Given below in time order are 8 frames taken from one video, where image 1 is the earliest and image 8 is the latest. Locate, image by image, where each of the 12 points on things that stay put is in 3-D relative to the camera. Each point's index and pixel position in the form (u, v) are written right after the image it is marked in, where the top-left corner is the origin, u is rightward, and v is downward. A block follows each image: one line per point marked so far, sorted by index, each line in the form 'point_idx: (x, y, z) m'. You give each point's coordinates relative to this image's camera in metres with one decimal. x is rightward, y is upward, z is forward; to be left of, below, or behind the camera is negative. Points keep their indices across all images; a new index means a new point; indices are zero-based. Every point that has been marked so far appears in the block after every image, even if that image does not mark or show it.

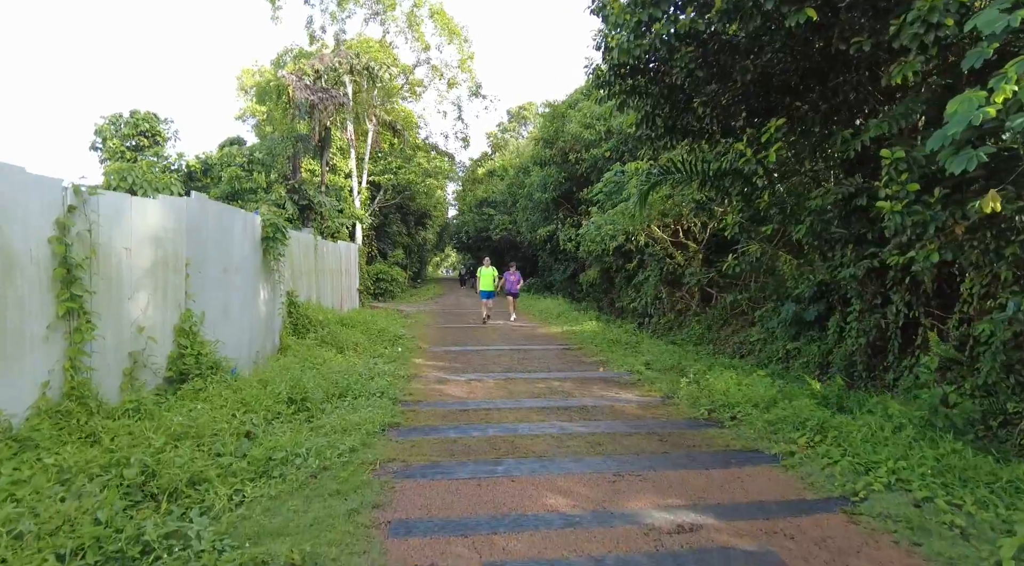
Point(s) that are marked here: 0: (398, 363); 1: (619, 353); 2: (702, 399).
0: (-1.3, -0.9, +8.2) m
1: (+1.4, -0.9, +9.4) m
2: (+1.6, -1.0, +5.9) m
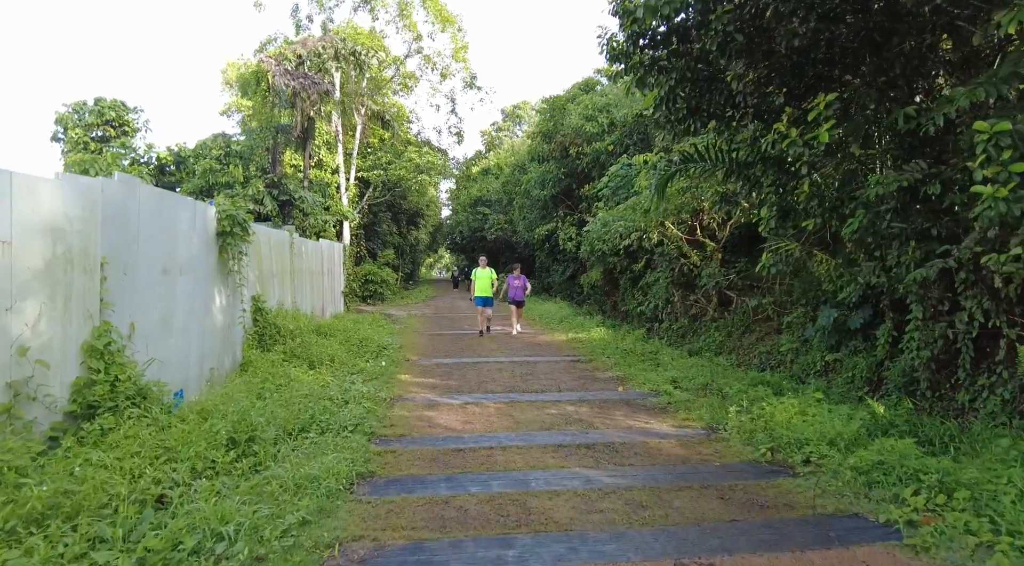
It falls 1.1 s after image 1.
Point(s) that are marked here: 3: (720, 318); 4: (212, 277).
0: (-1.3, -1.0, +6.9) m
1: (+1.5, -1.0, +8.2) m
2: (+1.7, -1.0, +4.7) m
3: (+3.6, -0.6, +12.2) m
4: (-2.7, +0.1, +6.3) m
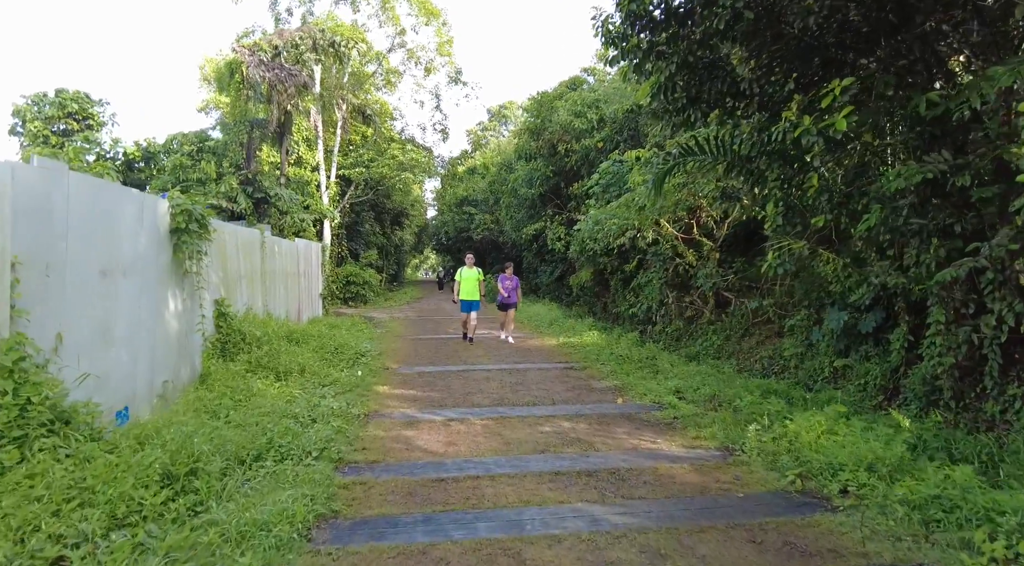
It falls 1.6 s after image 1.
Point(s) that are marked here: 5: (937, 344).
0: (-1.4, -1.0, +6.3) m
1: (+1.3, -1.0, +7.6) m
2: (+1.6, -1.0, +4.1) m
3: (+3.4, -0.6, +11.7) m
4: (-2.8, 0.0, +5.6) m
5: (+3.8, -0.5, +6.3) m
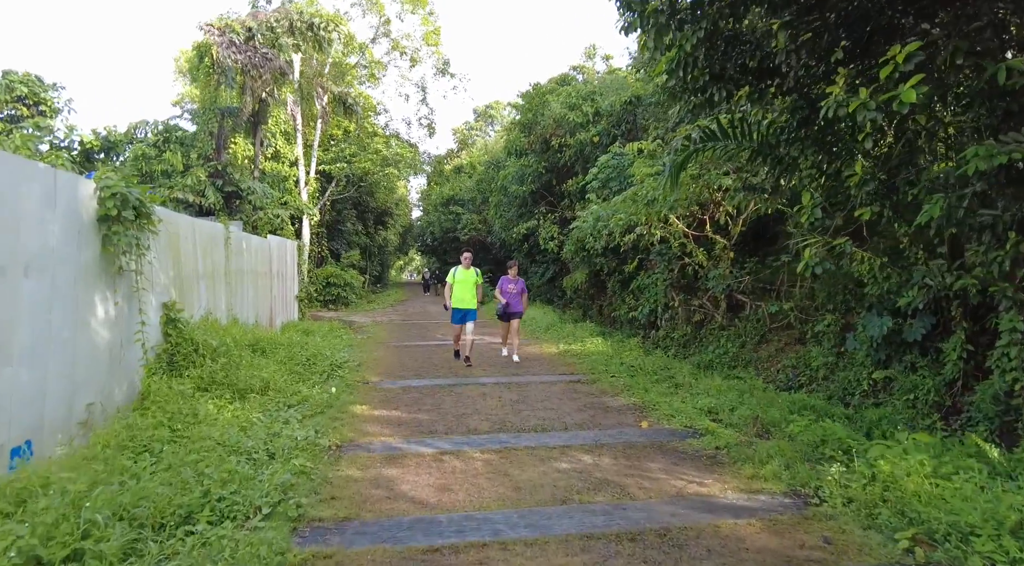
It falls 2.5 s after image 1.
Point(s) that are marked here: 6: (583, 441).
0: (-1.4, -1.0, +5.2) m
1: (+1.3, -1.0, +6.6) m
2: (+1.7, -1.0, +3.1) m
3: (+3.3, -0.6, +10.8) m
4: (-2.7, 0.0, +4.6) m
5: (+3.8, -0.6, +5.4) m
6: (+0.5, -1.1, +4.7) m
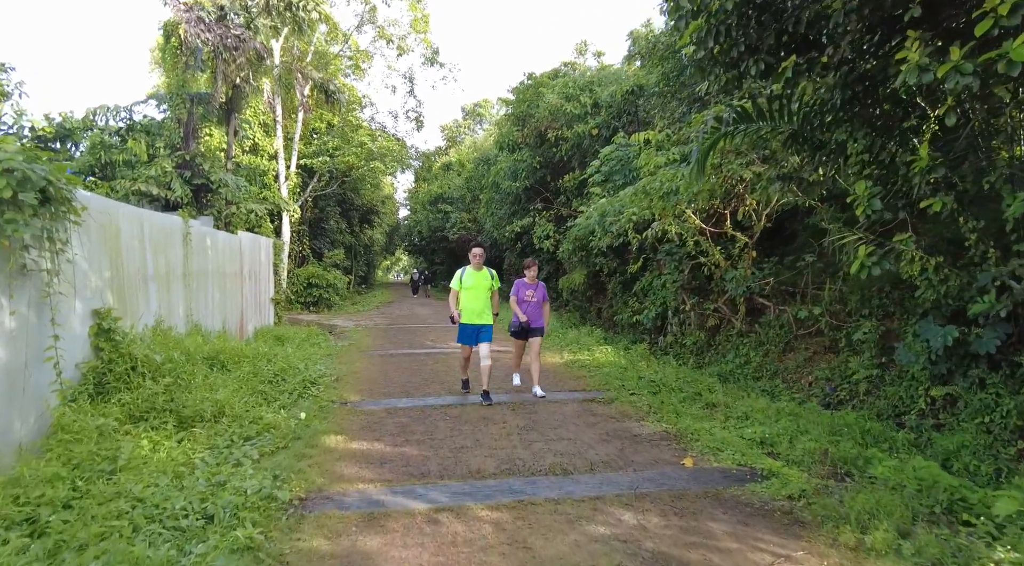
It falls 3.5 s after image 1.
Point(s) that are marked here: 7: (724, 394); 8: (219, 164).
0: (-1.3, -1.0, +4.2) m
1: (+1.4, -1.0, +5.6) m
2: (+1.8, -1.1, +2.1) m
3: (+3.3, -0.7, +9.8) m
4: (-2.6, 0.0, +3.5) m
5: (+3.9, -0.6, +4.4) m
6: (+0.6, -1.1, +3.7) m
7: (+2.0, -1.0, +6.5) m
8: (-5.6, +2.3, +13.4) m
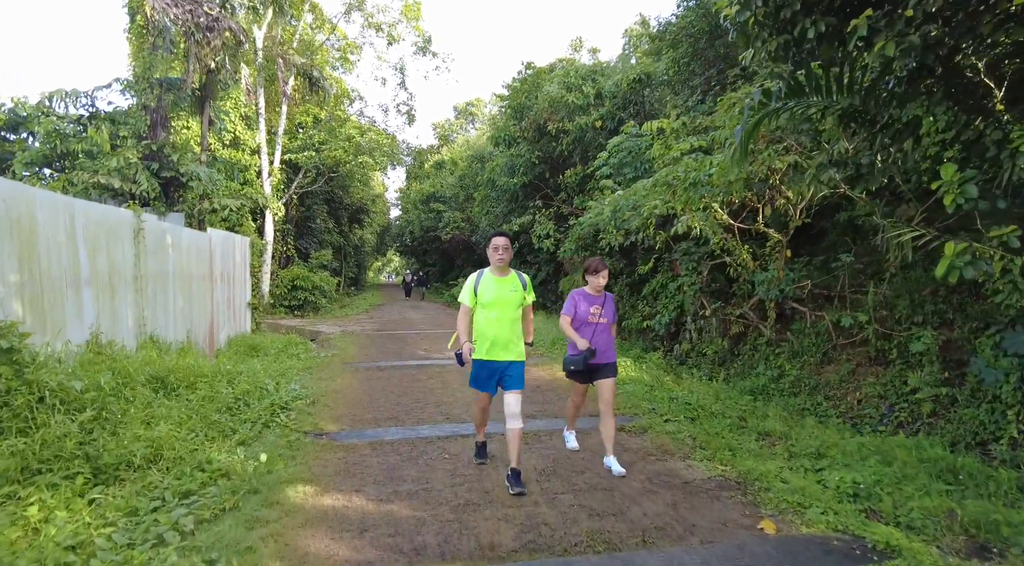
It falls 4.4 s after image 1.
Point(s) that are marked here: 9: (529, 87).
0: (-1.2, -1.1, +3.1) m
1: (+1.5, -1.0, +4.5) m
2: (+1.9, -1.1, +1.1) m
3: (+3.3, -0.7, +8.8) m
4: (-2.5, 0.0, +2.4) m
5: (+4.0, -0.6, +3.4) m
6: (+0.7, -1.1, +2.6) m
7: (+2.1, -1.1, +5.5) m
8: (-5.6, +2.2, +12.3) m
9: (+0.4, +4.9, +17.5) m
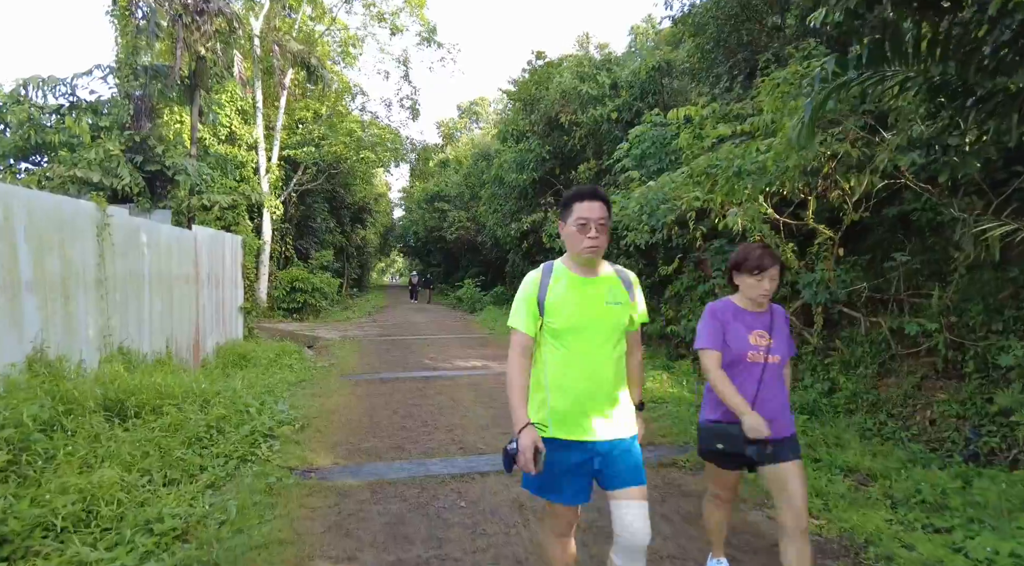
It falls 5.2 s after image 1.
0: (-1.0, -1.1, +2.2) m
1: (+1.6, -1.1, +3.6) m
2: (+2.1, -1.1, +0.2) m
3: (+3.5, -0.7, +7.8) m
4: (-2.4, 0.0, +1.5) m
5: (+4.2, -0.6, +2.5) m
6: (+0.8, -1.1, +1.7) m
7: (+2.2, -1.1, +4.6) m
8: (-5.4, +2.2, +11.4) m
9: (+0.7, +4.8, +16.6) m
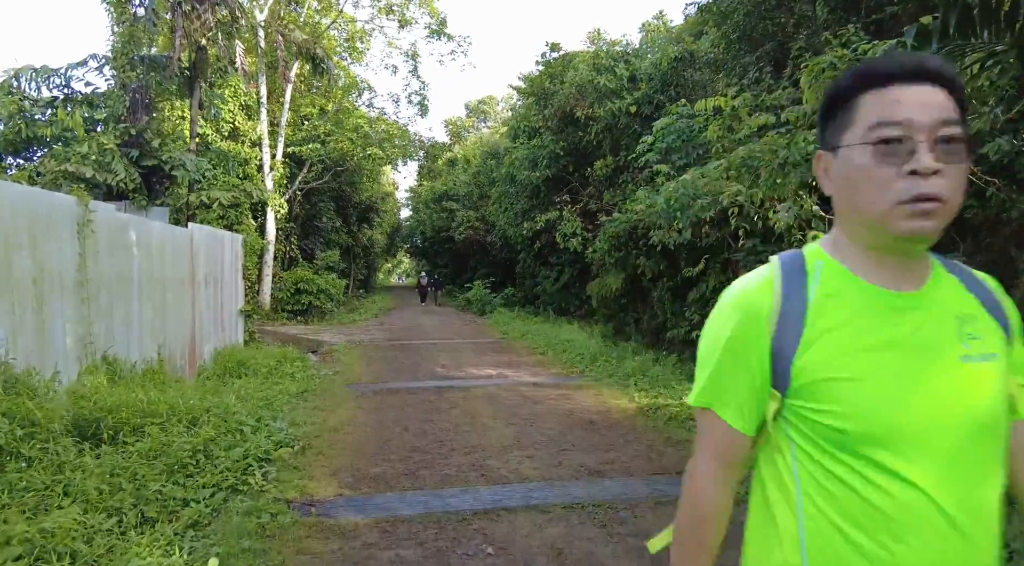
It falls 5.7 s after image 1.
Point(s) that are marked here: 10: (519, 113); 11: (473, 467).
0: (-0.9, -1.1, +1.6) m
1: (+1.8, -1.1, +3.0) m
2: (+2.2, -1.1, -0.4) m
3: (+3.7, -0.8, +7.2) m
4: (-2.2, -0.1, +0.9) m
5: (+4.3, -0.7, +1.9) m
6: (+1.0, -1.2, +1.1) m
7: (+2.4, -1.1, +4.0) m
8: (-5.2, +2.2, +10.9) m
9: (+0.9, +4.8, +16.1) m
10: (+0.2, +4.3, +17.8) m
11: (-0.2, -1.1, +4.2) m
